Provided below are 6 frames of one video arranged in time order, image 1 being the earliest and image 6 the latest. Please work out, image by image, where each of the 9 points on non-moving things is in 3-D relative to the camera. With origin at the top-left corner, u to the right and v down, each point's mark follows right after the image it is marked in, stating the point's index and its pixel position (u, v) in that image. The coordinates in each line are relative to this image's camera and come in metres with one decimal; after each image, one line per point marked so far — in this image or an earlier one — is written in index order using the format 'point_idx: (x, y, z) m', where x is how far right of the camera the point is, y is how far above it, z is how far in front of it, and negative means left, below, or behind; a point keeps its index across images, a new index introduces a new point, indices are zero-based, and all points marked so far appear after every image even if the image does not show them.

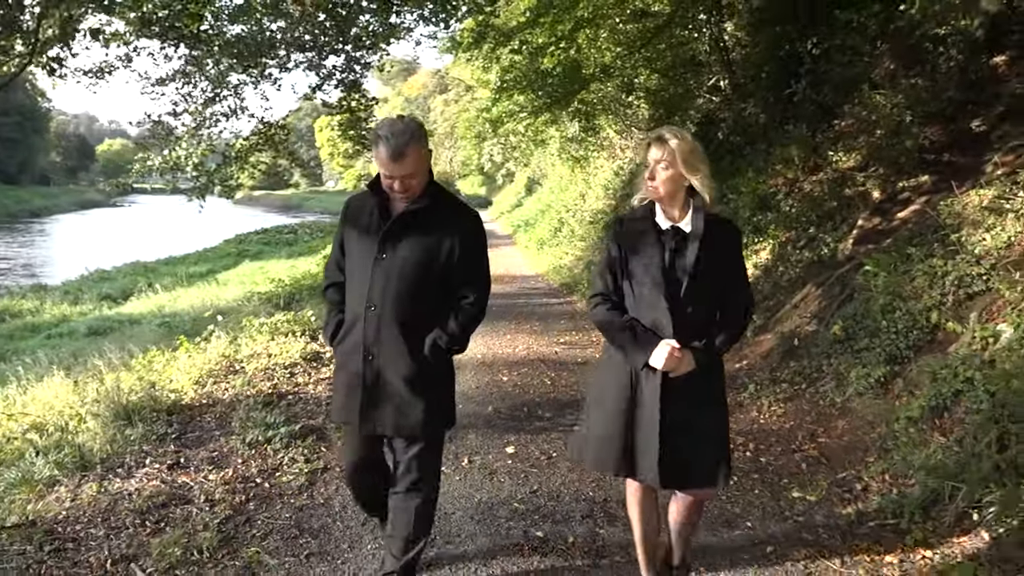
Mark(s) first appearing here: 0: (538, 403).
0: (+0.2, -0.8, +6.1) m
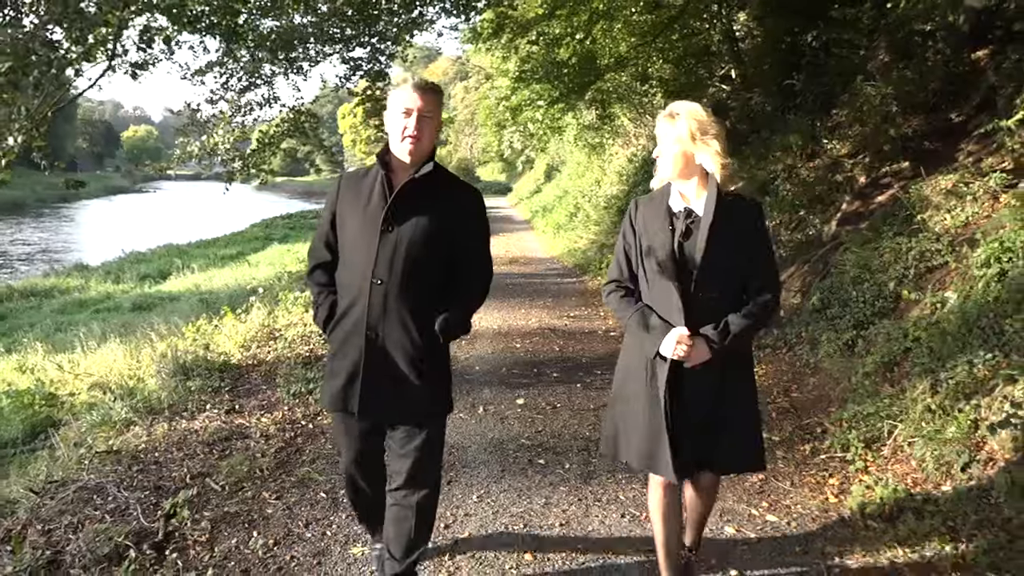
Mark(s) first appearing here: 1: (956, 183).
0: (+0.3, -0.6, +6.8) m
1: (+3.2, +0.8, +6.2) m
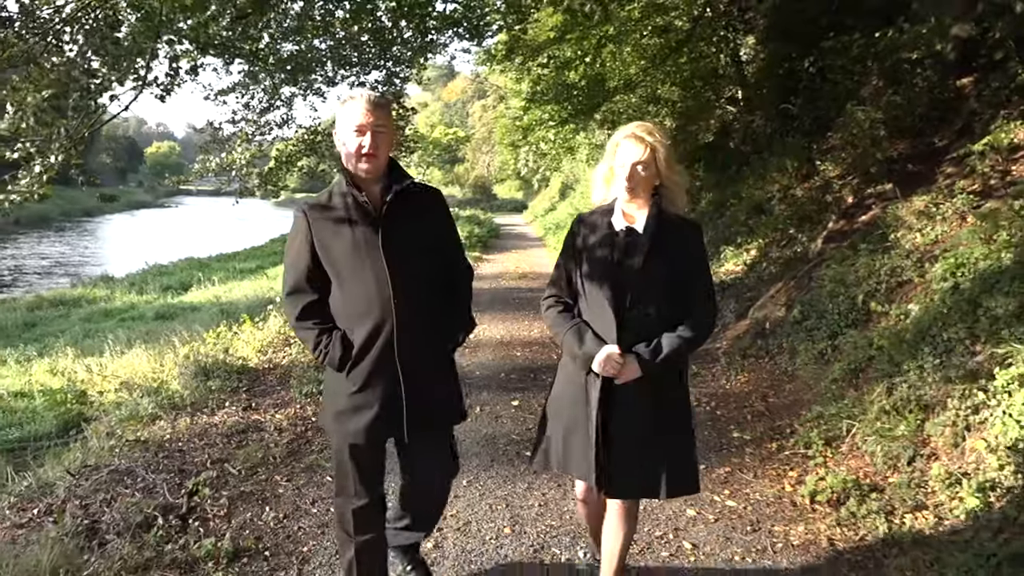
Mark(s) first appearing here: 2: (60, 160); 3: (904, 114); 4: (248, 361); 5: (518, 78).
0: (+0.3, -0.7, +7.3) m
1: (+3.2, +0.6, +6.6) m
2: (-3.2, +0.9, +6.0) m
3: (+4.1, +1.8, +9.0) m
4: (-2.3, -0.6, +7.5) m
5: (+0.1, +3.4, +13.7) m
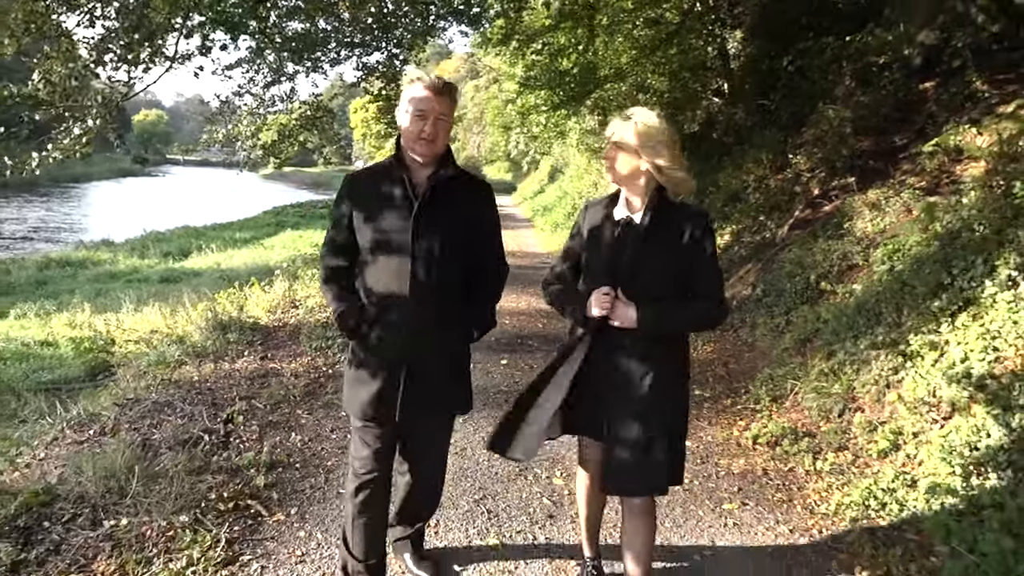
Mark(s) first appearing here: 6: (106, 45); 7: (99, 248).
0: (+0.2, -0.5, +8.0) m
1: (+3.1, +0.8, +7.3) m
2: (-3.2, +1.3, +6.6) m
3: (+4.1, +2.0, +9.7) m
4: (-2.4, -0.3, +8.2) m
5: (0.0, +3.8, +14.3) m
6: (-3.0, +1.8, +6.4) m
7: (-8.9, +0.8, +18.4) m
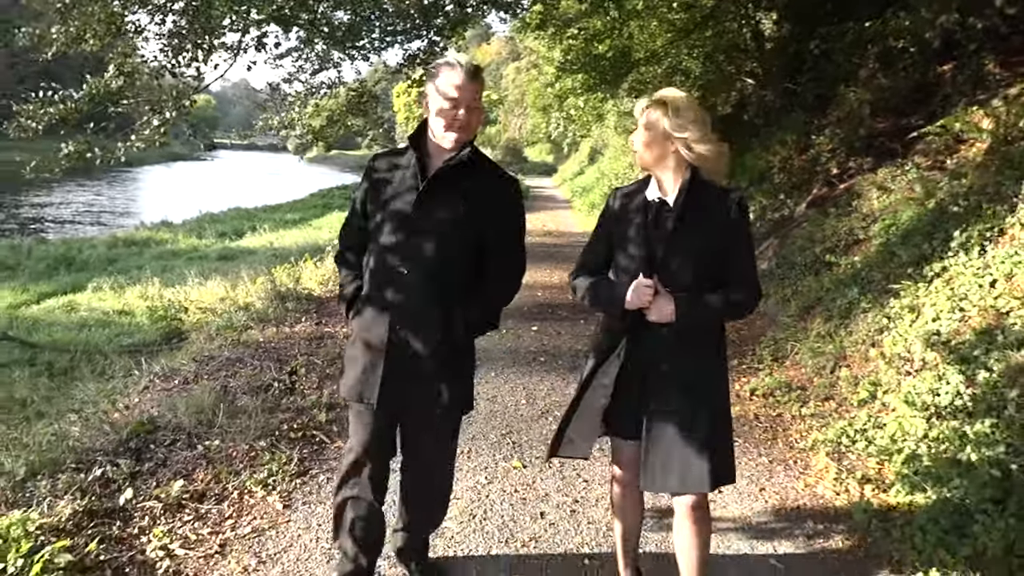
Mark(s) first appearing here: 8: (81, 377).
0: (+0.5, -0.2, +8.7) m
1: (+3.4, +1.0, +7.8) m
2: (-3.0, +1.5, +7.4) m
3: (+4.5, +2.3, +10.1) m
4: (-2.1, 0.0, +9.0) m
5: (+0.6, +4.2, +14.9) m
6: (-2.8, +2.0, +7.1) m
7: (-8.1, +1.3, +19.4) m
8: (-3.6, -0.7, +7.1) m
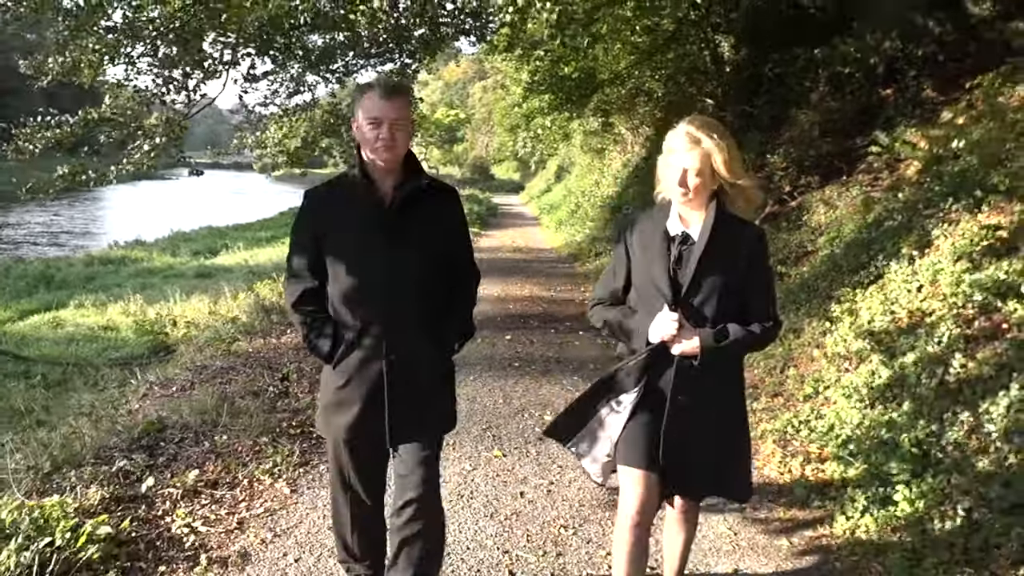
0: (+0.2, -0.3, +9.1) m
1: (+3.2, +0.9, +8.4) m
2: (-3.2, +1.4, +7.8) m
3: (+4.1, +2.1, +10.8) m
4: (-2.4, -0.2, +9.3) m
5: (+0.1, +3.9, +15.5) m
6: (-3.0, +1.9, +7.6) m
7: (-8.8, +0.9, +19.6) m
8: (-3.8, -0.9, +7.4) m
